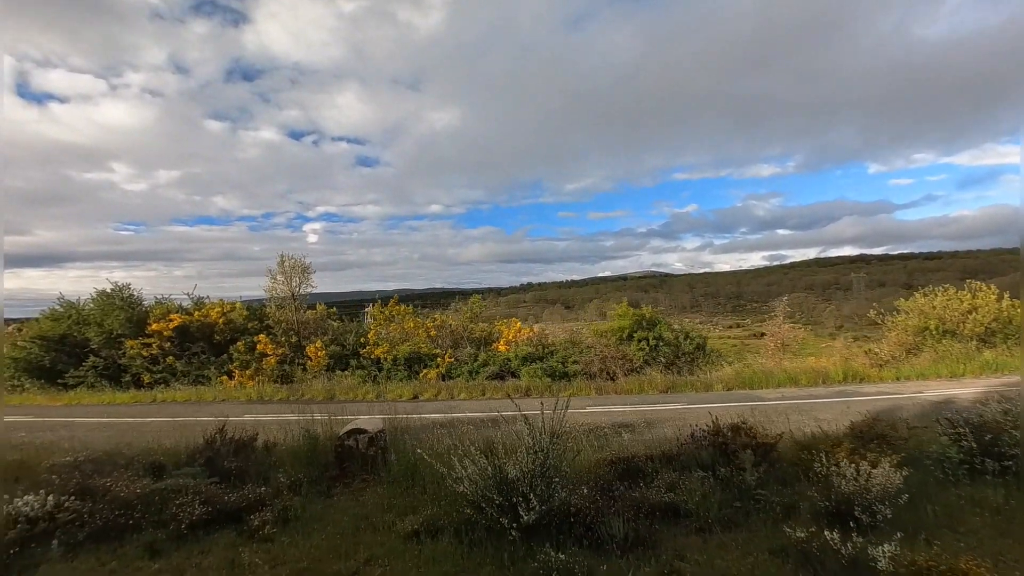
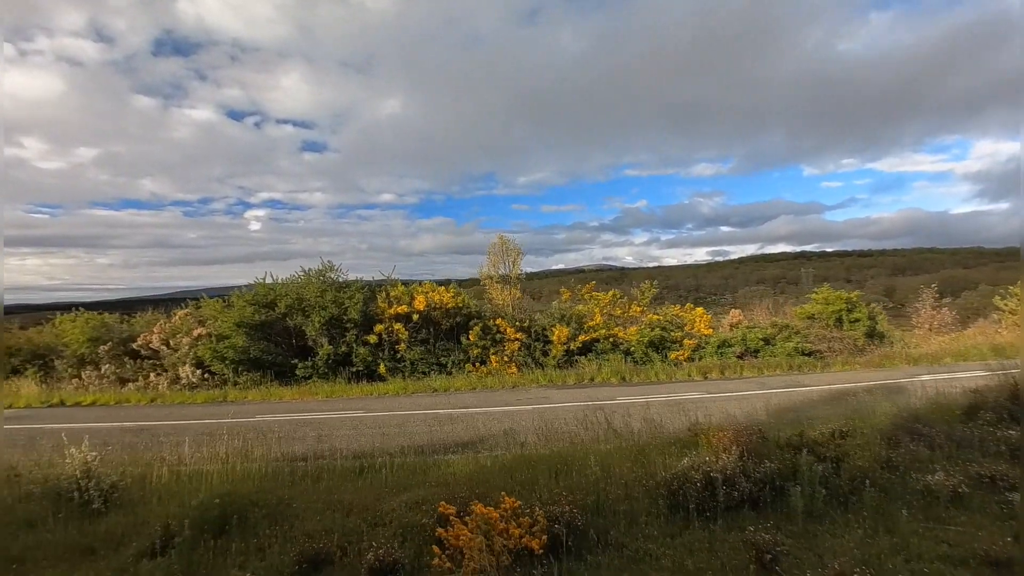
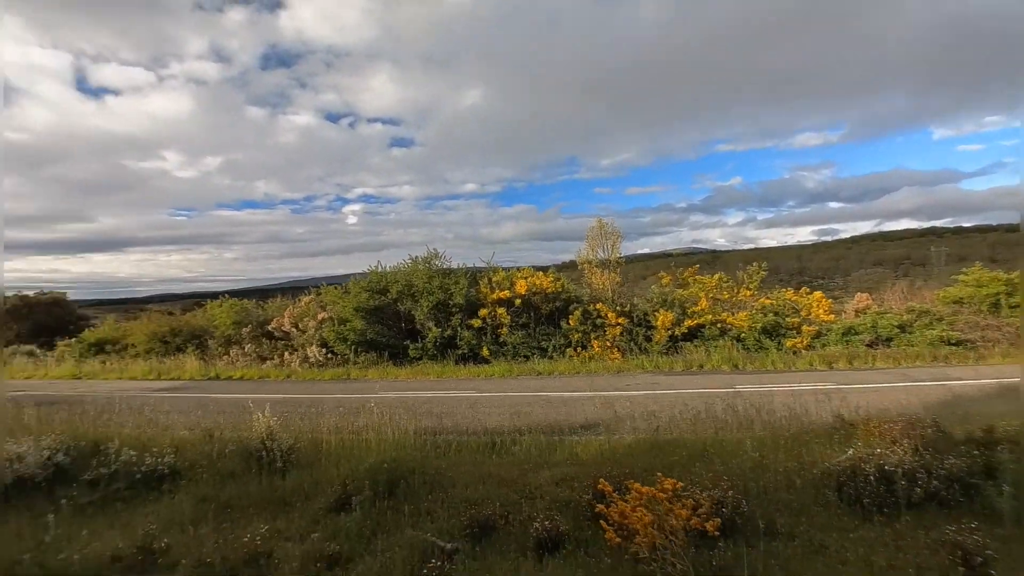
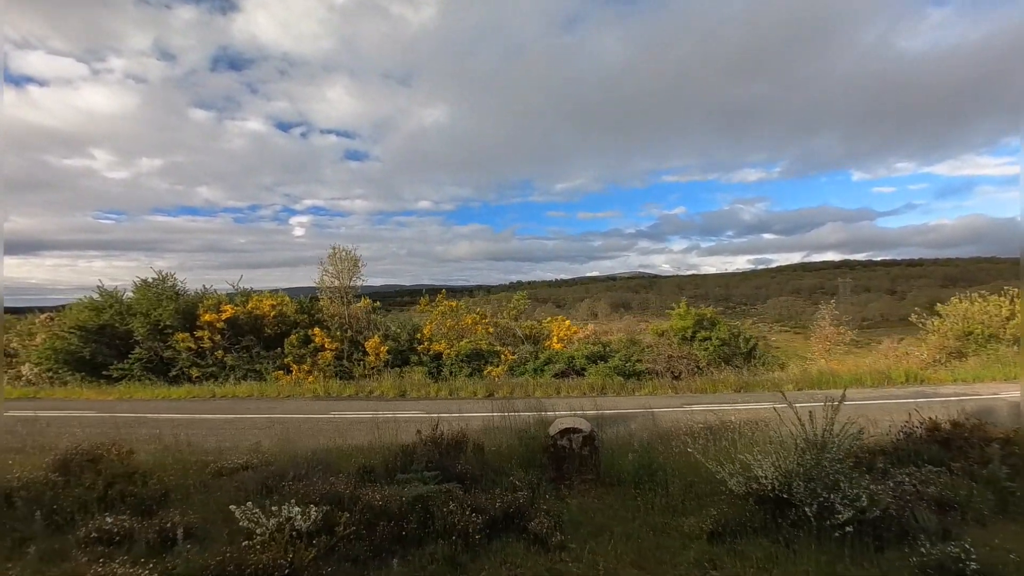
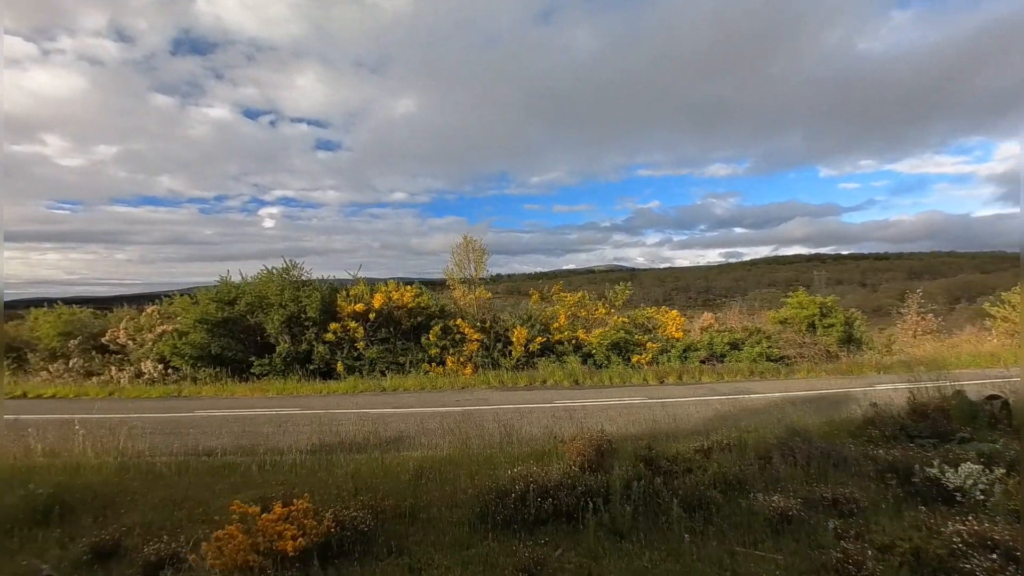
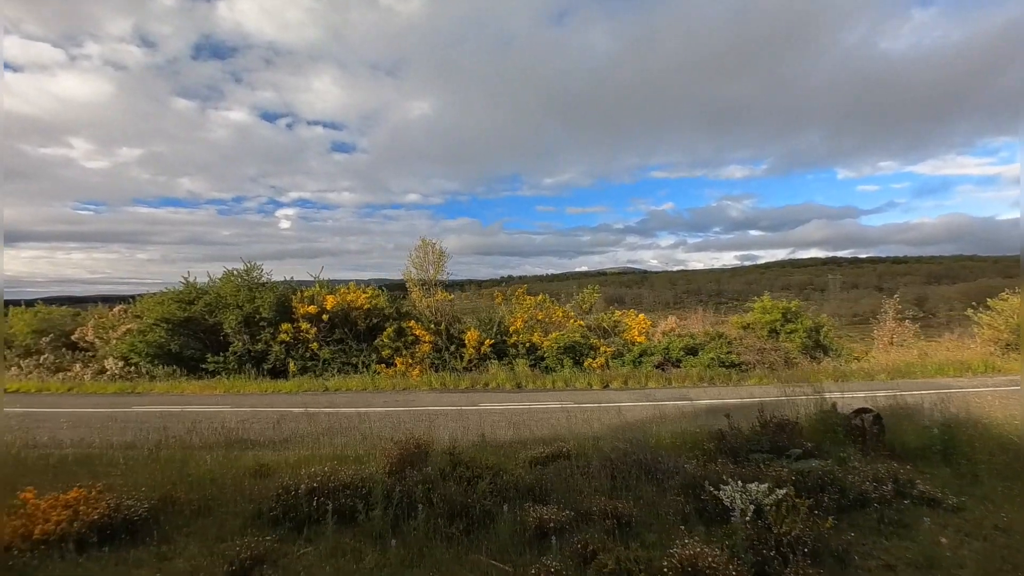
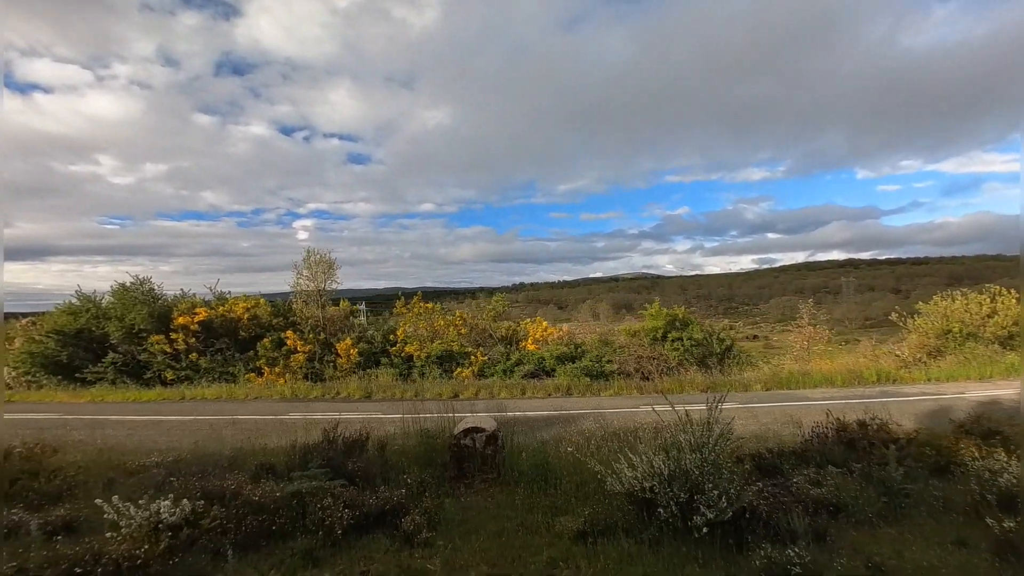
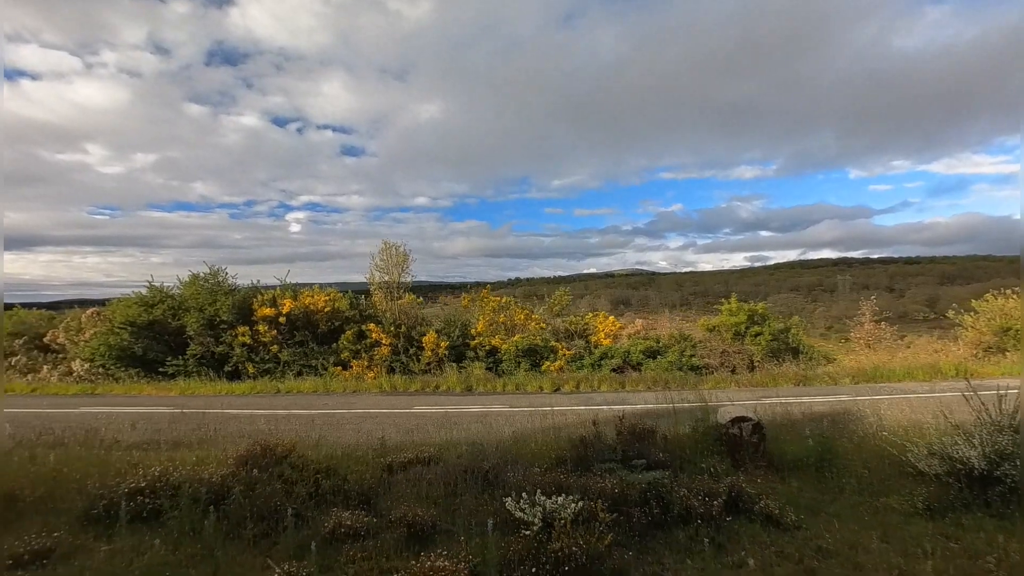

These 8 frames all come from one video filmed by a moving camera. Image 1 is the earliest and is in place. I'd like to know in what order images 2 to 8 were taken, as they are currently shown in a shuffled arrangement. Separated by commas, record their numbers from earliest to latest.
7, 4, 8, 6, 5, 2, 3
